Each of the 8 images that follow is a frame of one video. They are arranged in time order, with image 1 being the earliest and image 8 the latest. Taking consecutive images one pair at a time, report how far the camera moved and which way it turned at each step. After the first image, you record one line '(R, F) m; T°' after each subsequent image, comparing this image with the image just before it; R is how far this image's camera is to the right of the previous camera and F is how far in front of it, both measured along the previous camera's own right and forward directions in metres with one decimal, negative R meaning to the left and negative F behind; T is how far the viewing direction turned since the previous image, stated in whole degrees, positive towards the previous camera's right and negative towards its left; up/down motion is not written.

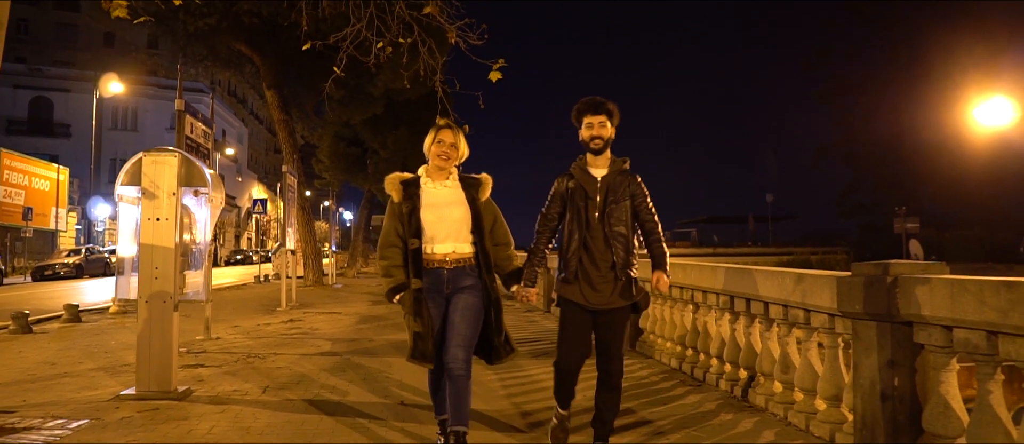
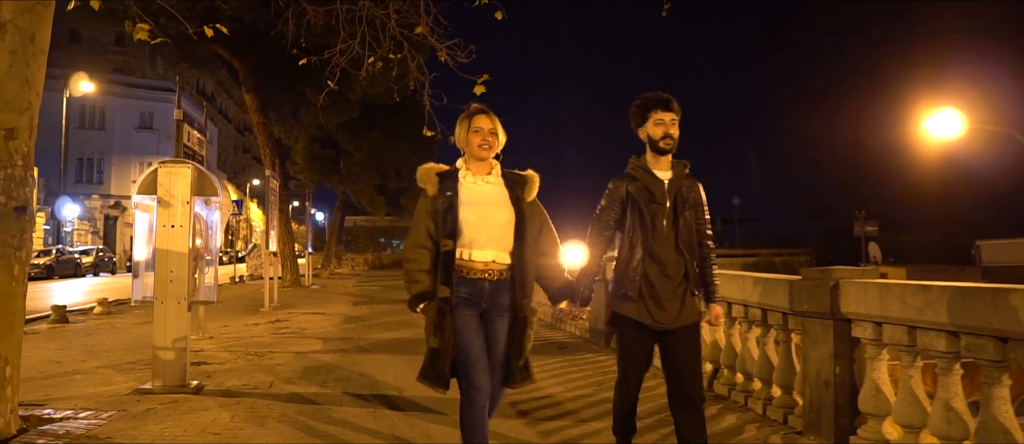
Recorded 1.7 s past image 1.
(-0.2, -0.6) m; +2°
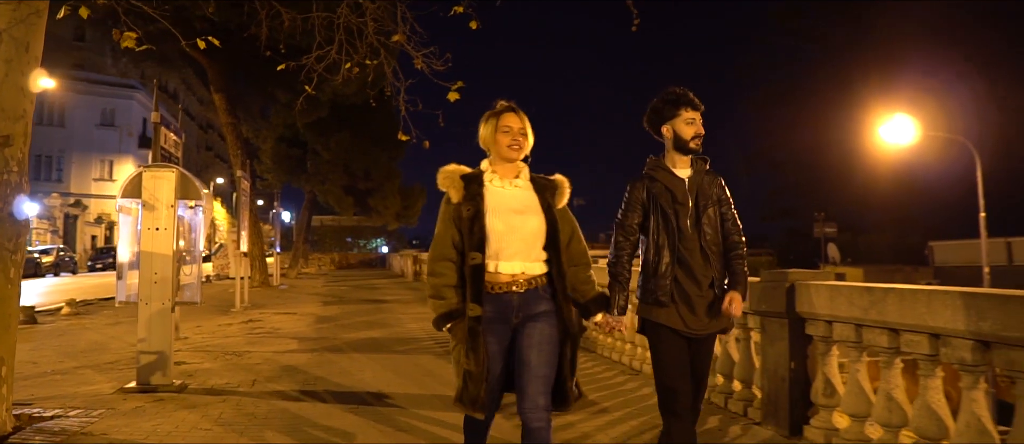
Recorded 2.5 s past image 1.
(-0.1, -0.3) m; +2°
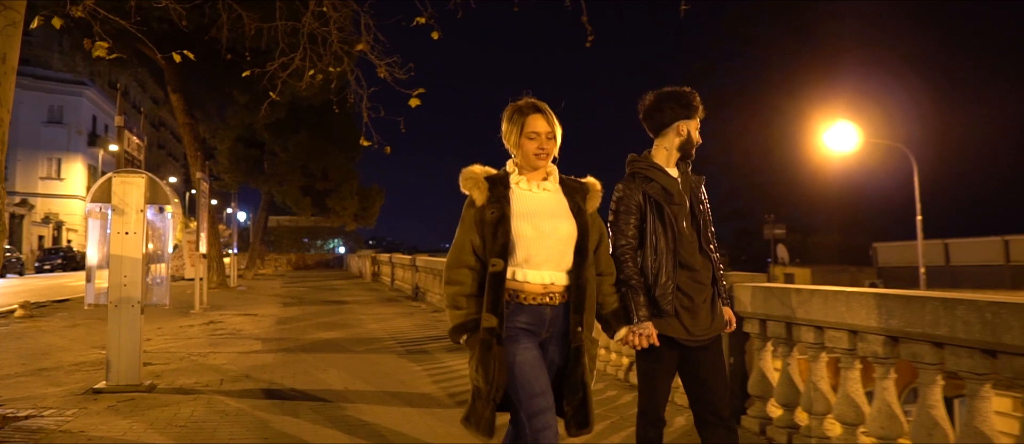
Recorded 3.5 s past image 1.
(0.0, -0.4) m; +3°
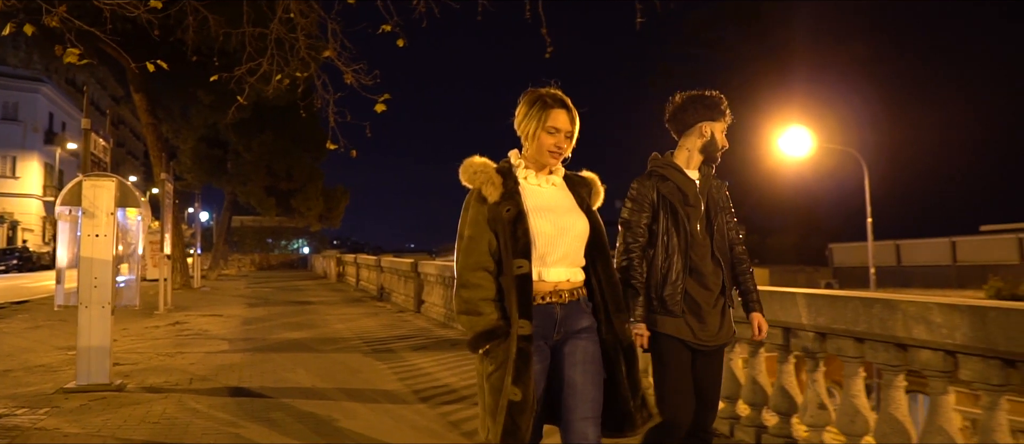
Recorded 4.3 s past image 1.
(0.0, -0.3) m; +2°
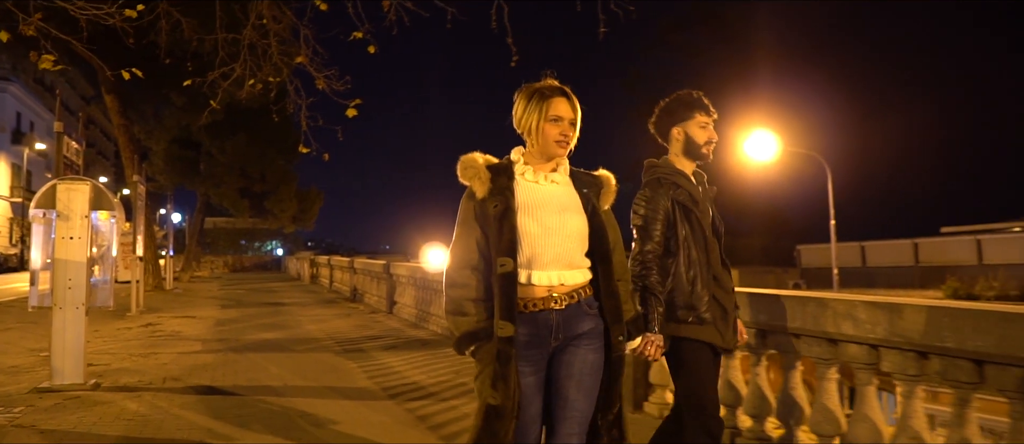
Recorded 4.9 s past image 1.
(+0.1, -0.3) m; +2°
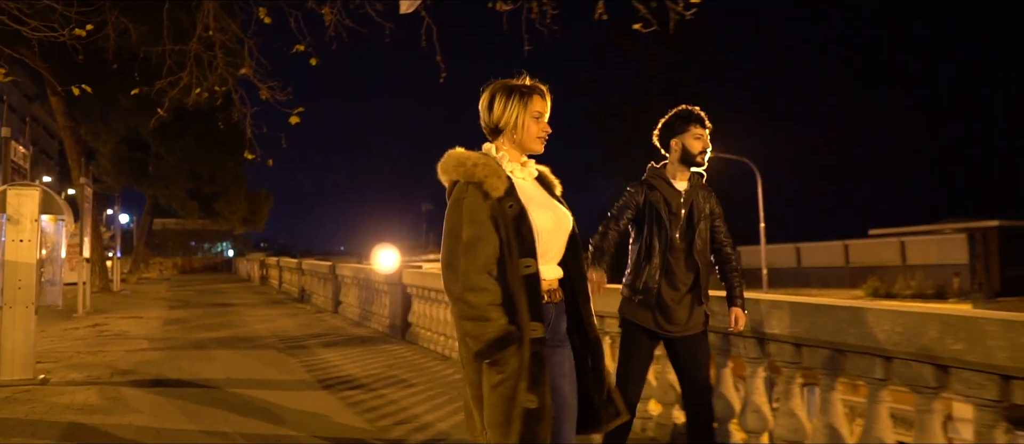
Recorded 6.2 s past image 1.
(+0.3, -0.7) m; +3°
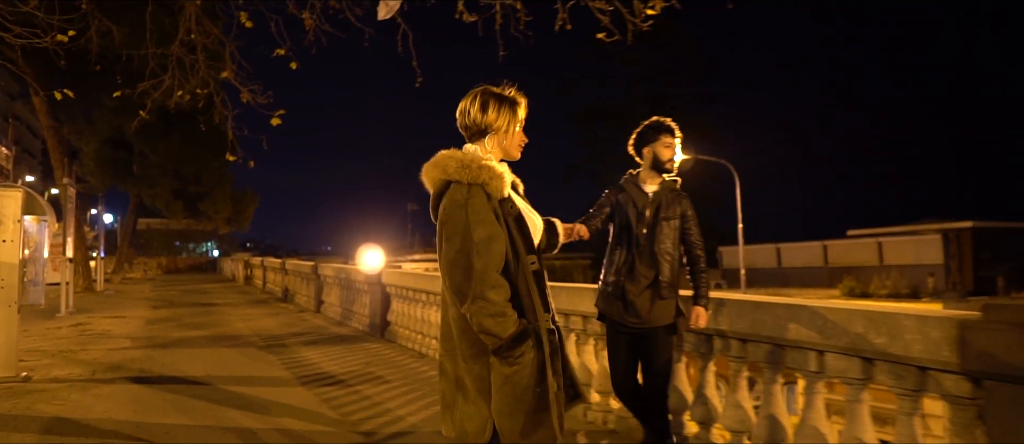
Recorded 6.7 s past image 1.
(+0.2, -0.2) m; +1°
